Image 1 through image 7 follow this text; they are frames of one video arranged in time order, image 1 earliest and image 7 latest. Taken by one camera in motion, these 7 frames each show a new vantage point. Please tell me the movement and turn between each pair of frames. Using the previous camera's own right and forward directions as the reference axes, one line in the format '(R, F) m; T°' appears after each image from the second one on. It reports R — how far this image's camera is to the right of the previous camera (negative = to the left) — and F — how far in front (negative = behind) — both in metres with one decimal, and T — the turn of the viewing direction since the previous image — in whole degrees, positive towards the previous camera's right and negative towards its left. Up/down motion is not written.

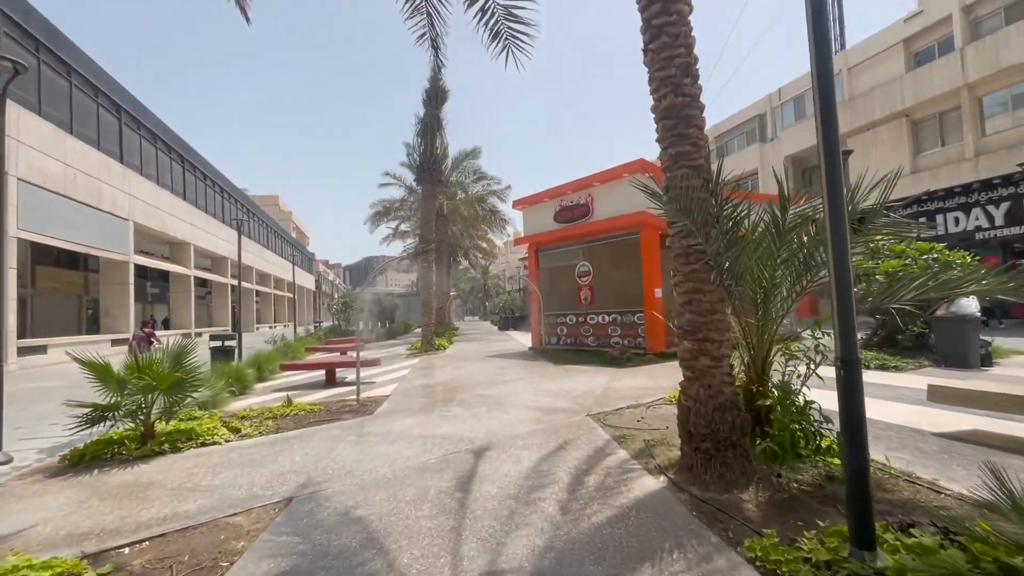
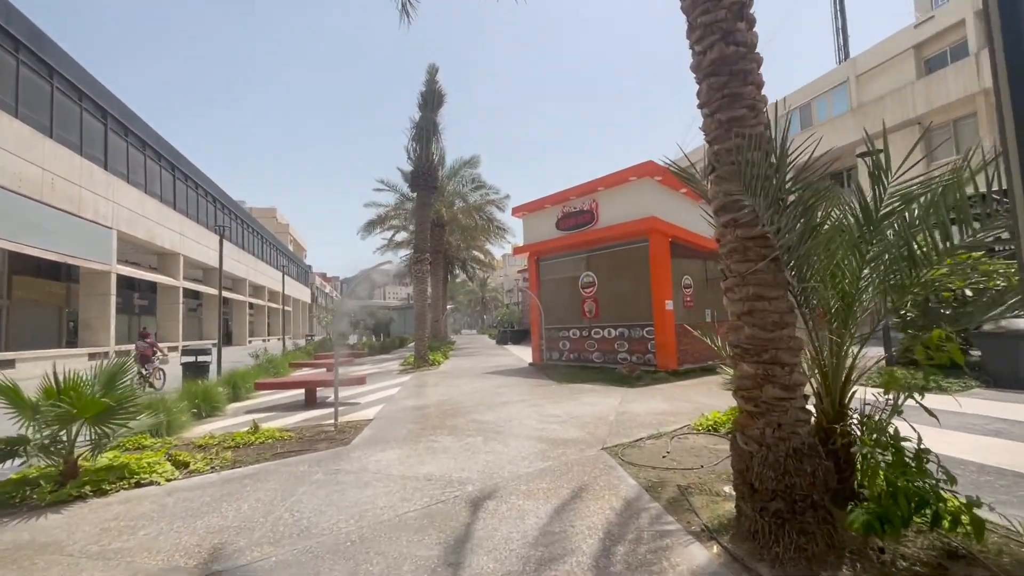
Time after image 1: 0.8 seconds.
(0.0, +1.1) m; 0°
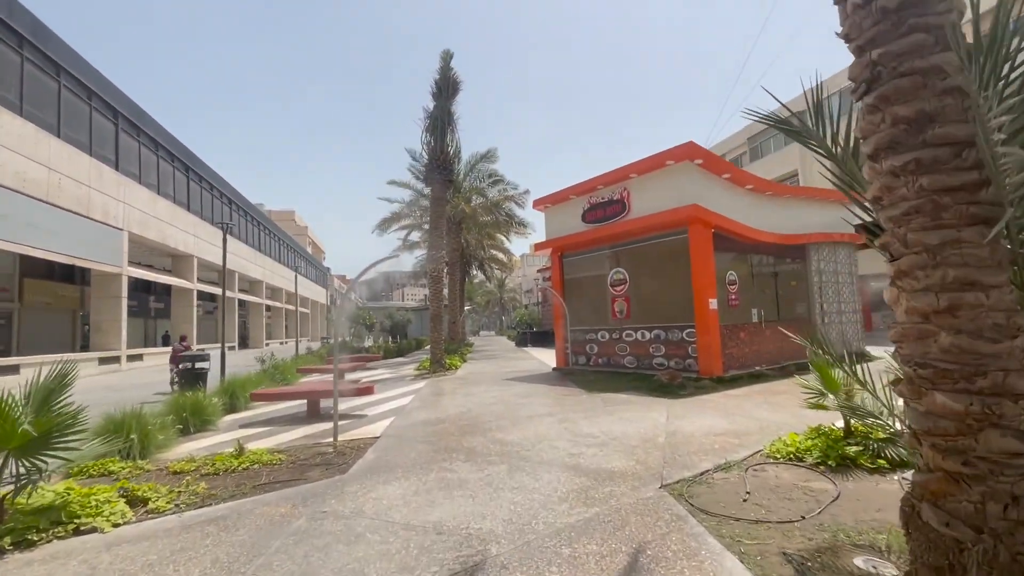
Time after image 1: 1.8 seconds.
(-0.1, +1.3) m; -2°
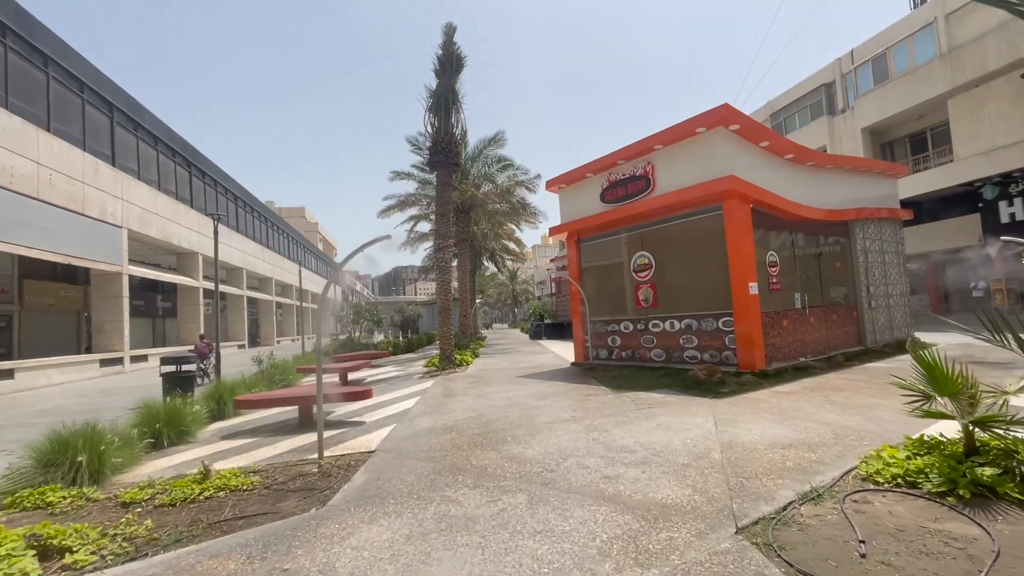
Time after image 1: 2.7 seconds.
(0.0, +1.2) m; -1°
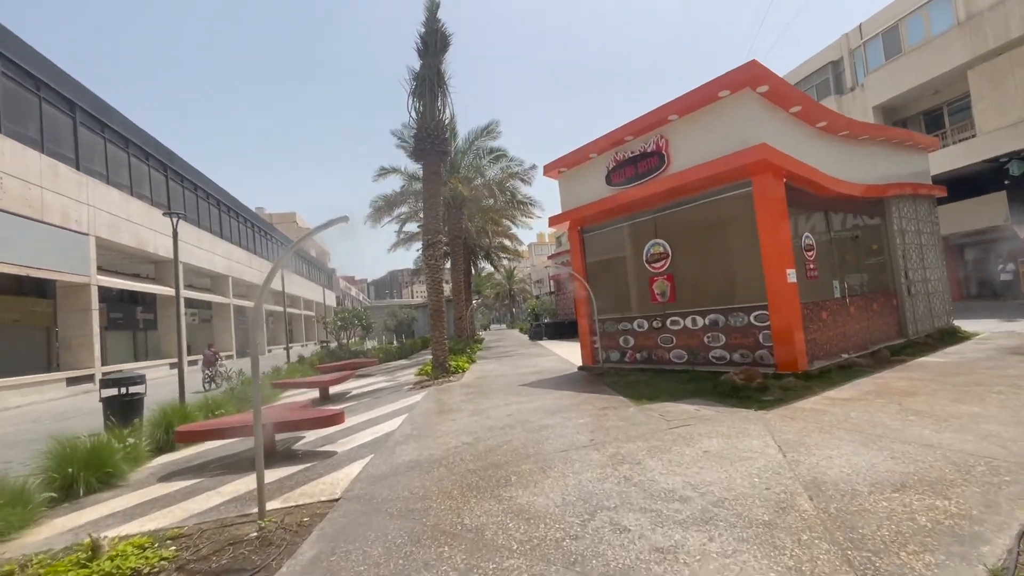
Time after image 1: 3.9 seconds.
(0.0, +1.5) m; 0°
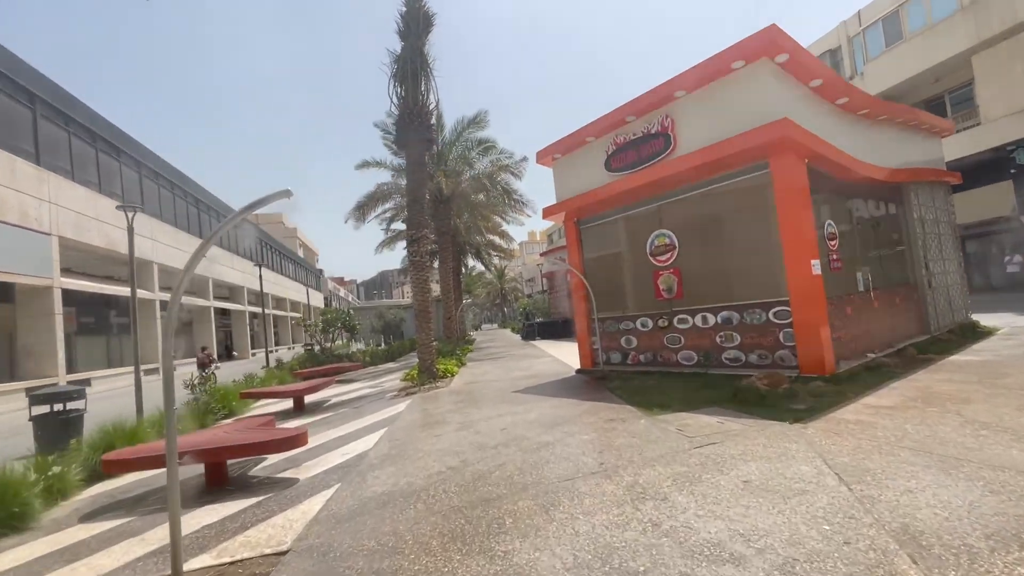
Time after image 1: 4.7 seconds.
(0.0, +1.1) m; +1°
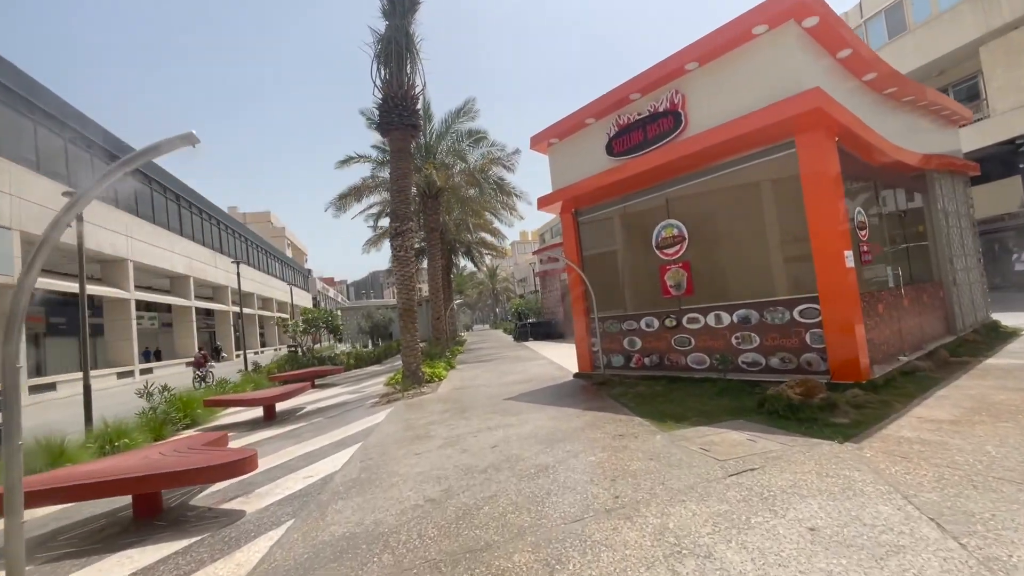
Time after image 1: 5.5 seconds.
(0.0, +1.0) m; +1°
